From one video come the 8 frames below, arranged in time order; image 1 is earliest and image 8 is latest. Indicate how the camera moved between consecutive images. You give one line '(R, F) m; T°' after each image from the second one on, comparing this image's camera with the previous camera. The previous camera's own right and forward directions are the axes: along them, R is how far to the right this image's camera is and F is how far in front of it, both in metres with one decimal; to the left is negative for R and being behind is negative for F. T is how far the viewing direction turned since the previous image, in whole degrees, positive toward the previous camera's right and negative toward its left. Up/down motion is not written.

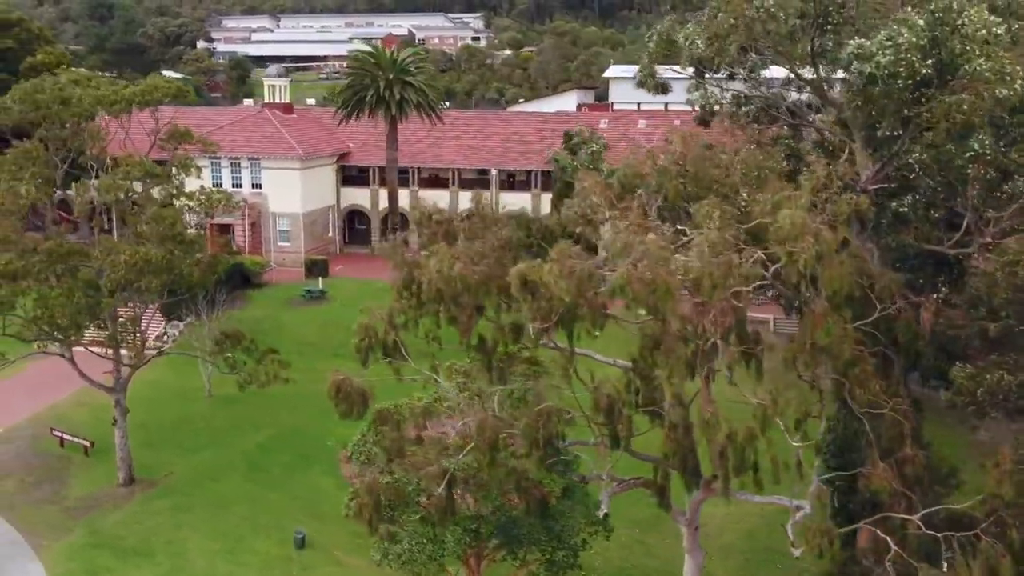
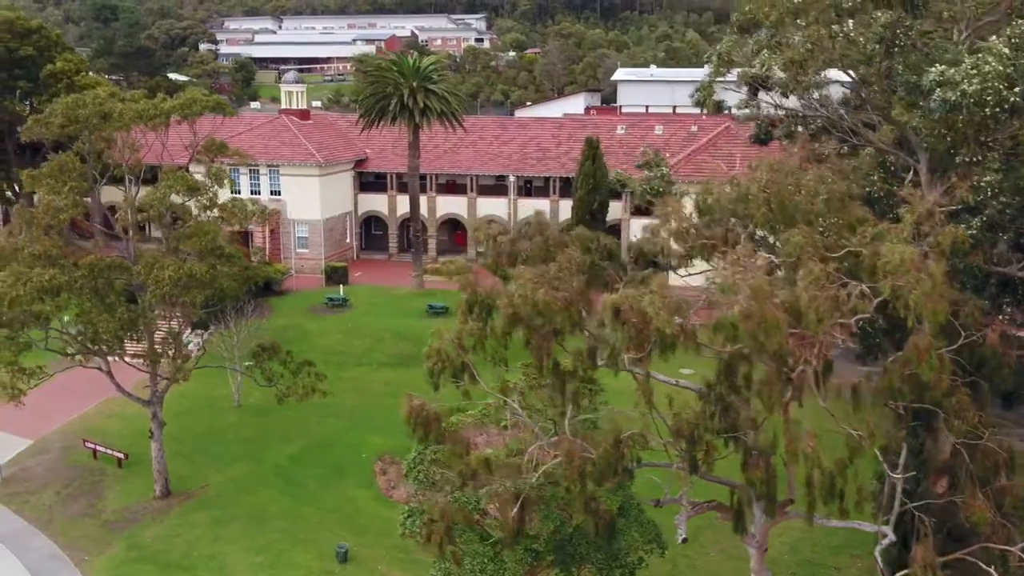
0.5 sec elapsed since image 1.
(-1.2, 0.0) m; 0°
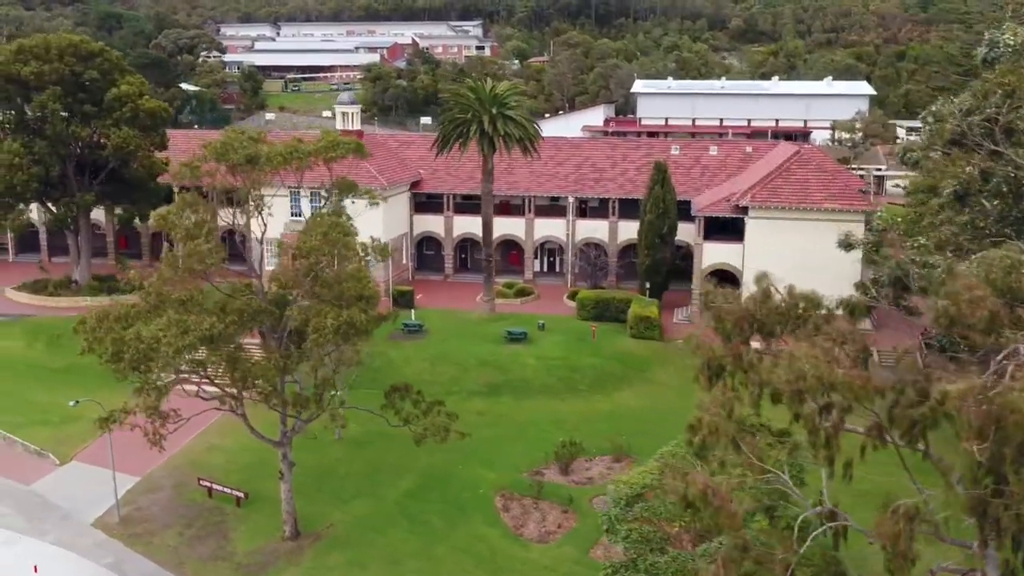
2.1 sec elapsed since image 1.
(-4.7, 0.0) m; +2°
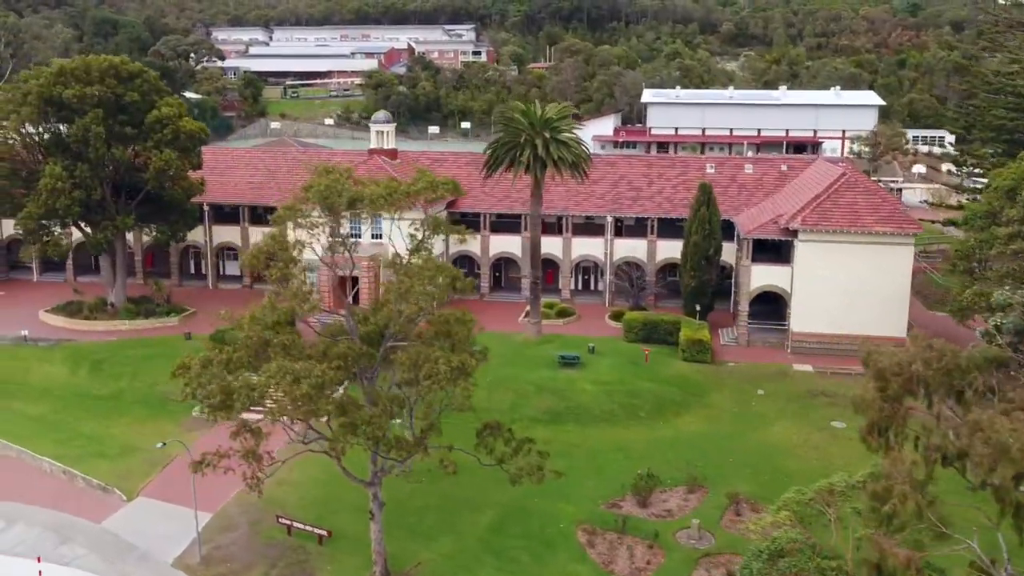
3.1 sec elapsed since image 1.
(-3.4, +0.2) m; +1°
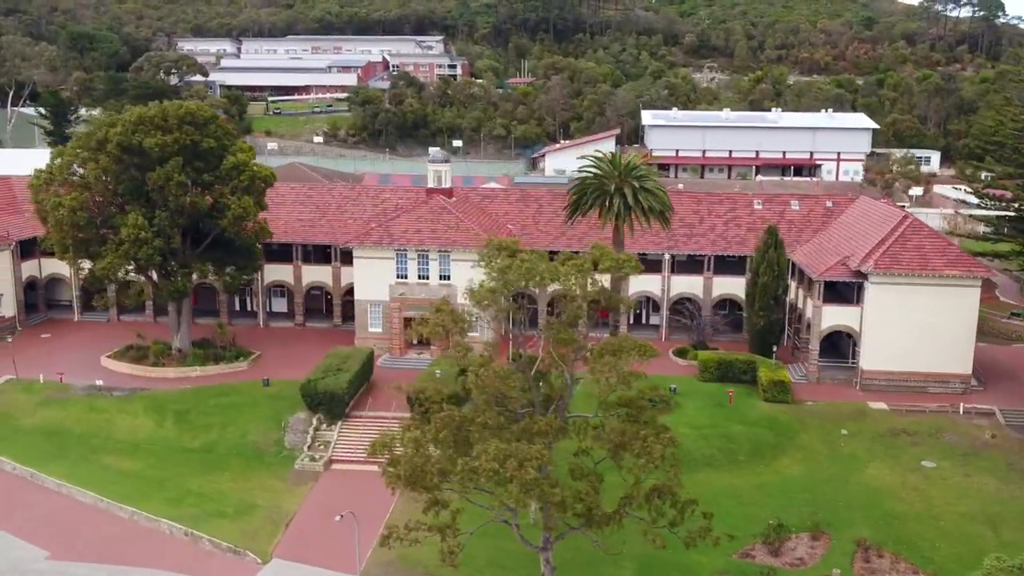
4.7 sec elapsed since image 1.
(-6.9, -0.6) m; +4°
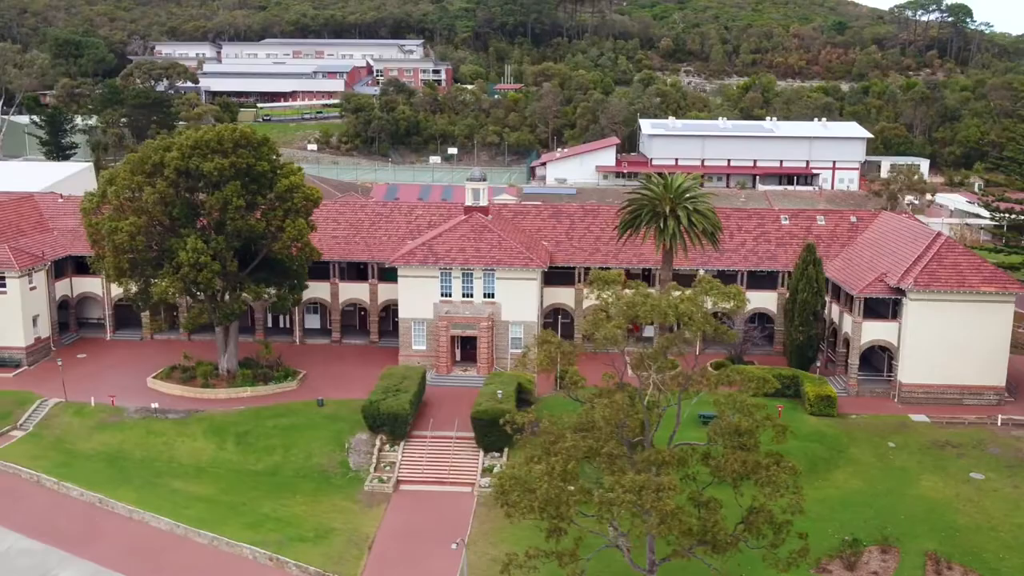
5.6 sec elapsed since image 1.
(-4.6, -0.8) m; +2°
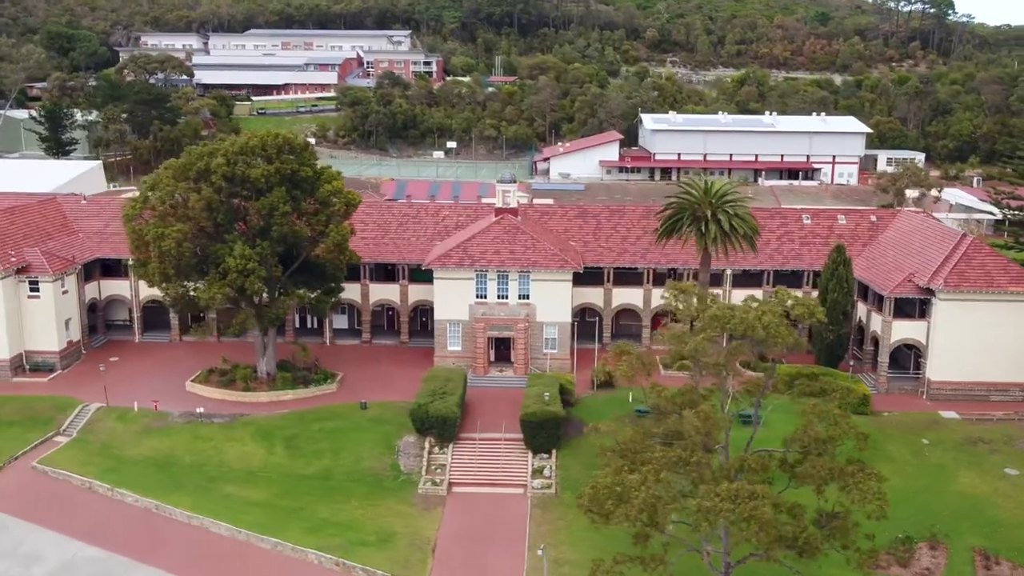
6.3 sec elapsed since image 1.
(-3.4, -0.6) m; +2°
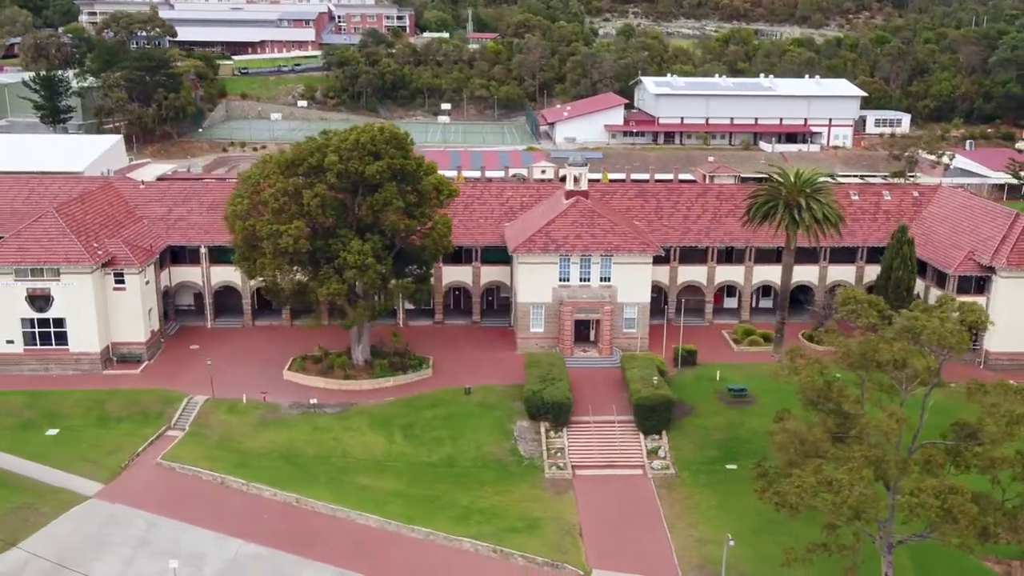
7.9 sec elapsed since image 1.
(-8.8, -1.3) m; +4°
